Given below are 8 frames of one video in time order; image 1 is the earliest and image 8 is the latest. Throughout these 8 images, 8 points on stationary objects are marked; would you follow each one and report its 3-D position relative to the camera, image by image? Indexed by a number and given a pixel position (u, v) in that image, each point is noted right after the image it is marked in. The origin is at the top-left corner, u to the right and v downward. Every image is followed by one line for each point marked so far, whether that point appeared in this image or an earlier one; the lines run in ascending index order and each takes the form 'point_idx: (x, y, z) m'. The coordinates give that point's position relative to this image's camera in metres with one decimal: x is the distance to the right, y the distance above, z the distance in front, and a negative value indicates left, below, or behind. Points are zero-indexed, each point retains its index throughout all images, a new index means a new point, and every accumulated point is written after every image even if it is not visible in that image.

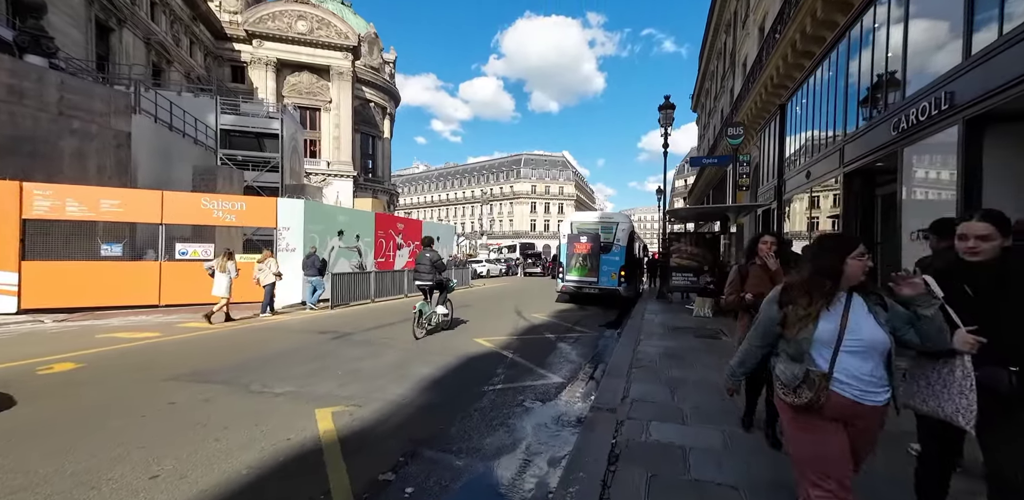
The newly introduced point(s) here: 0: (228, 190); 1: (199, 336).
0: (-11.6, +2.5, +17.9) m
1: (-5.9, -1.6, +8.2) m
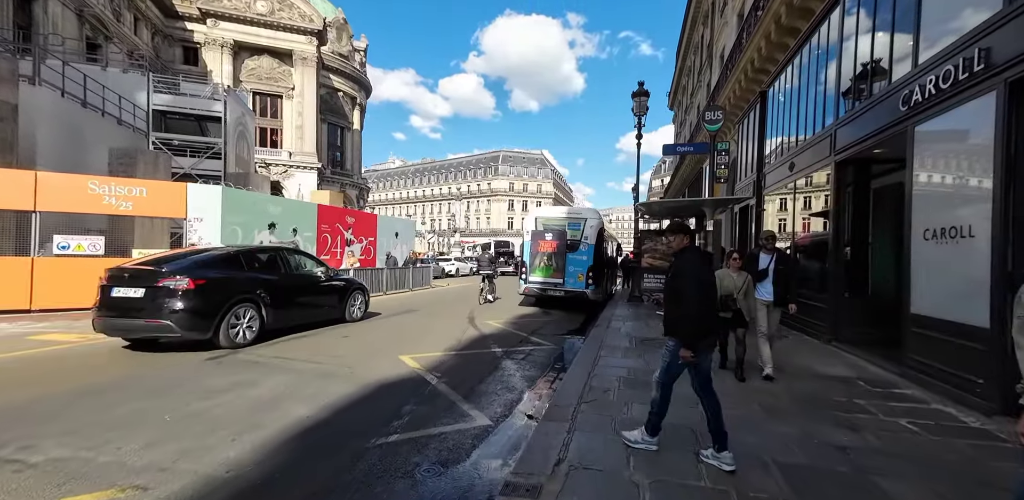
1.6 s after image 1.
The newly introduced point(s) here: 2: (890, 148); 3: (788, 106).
0: (-13.0, +2.7, +15.8) m
1: (-6.9, -1.5, +6.5) m
2: (+6.7, +1.6, +6.9) m
3: (+6.9, +3.6, +10.9) m
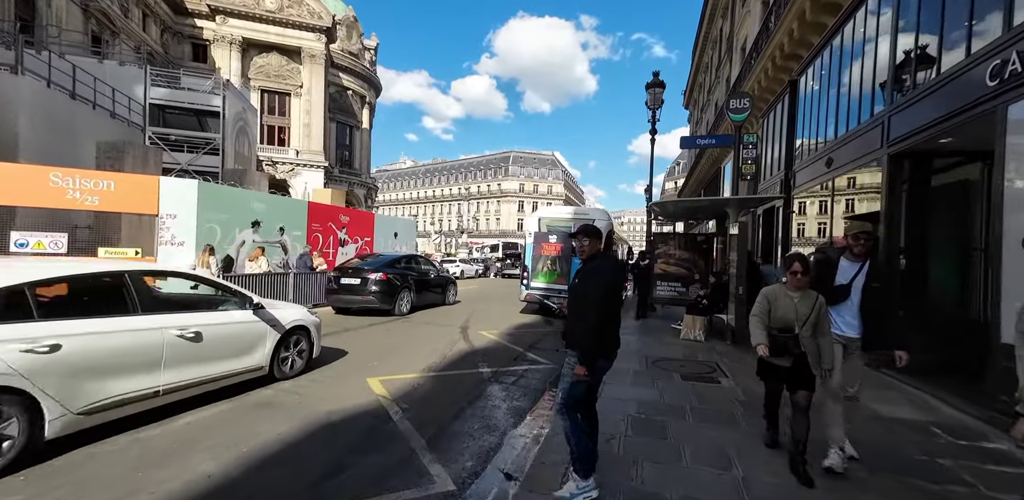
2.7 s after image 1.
0: (-12.9, +2.7, +15.2) m
1: (-7.0, -1.5, +5.6) m
2: (+6.6, +1.5, +5.7) m
3: (+6.9, +3.4, +9.8) m
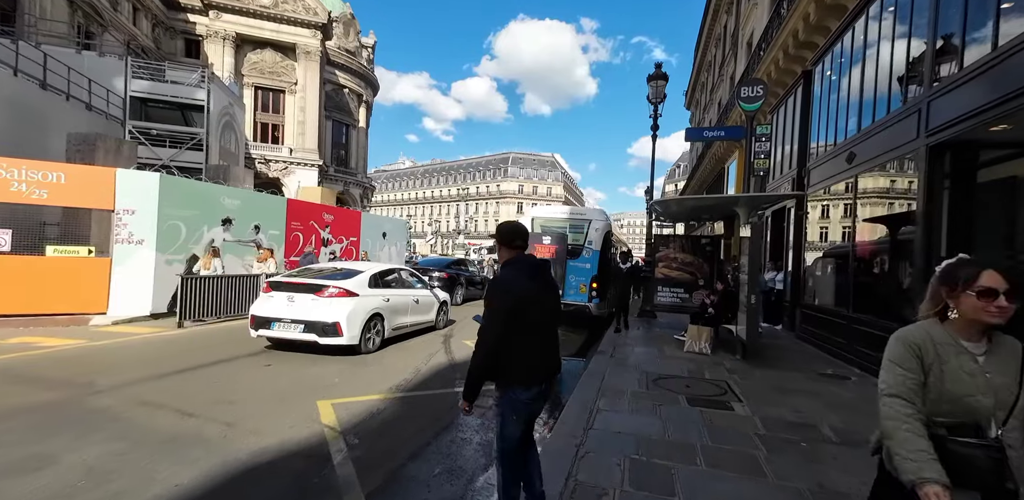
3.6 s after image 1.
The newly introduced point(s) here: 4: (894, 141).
0: (-13.1, +2.8, +14.3) m
1: (-7.3, -1.5, +4.8) m
2: (+6.4, +1.4, +4.9) m
3: (+6.7, +3.3, +9.0) m
4: (+5.9, +1.7, +6.8) m
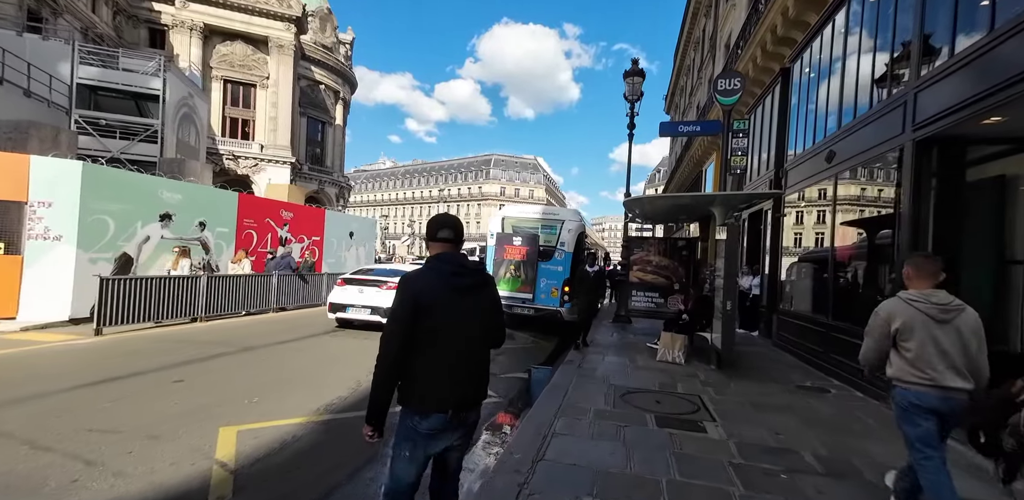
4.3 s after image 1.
0: (-14.0, +2.9, +13.2) m
1: (-7.8, -1.4, +3.9) m
2: (+5.9, +1.4, +4.6) m
3: (+6.1, +3.3, +8.6) m
4: (+5.3, +1.6, +6.4) m
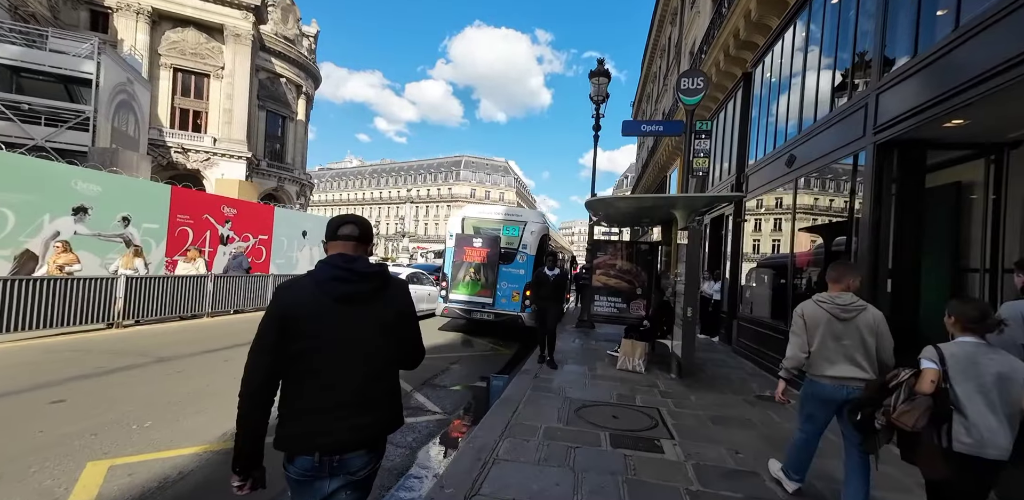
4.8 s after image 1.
0: (-15.1, +3.0, +11.7) m
1: (-8.3, -1.3, +2.8) m
2: (+5.3, +1.3, +4.5) m
3: (+5.2, +3.1, +8.6) m
4: (+4.6, +1.6, +6.3) m
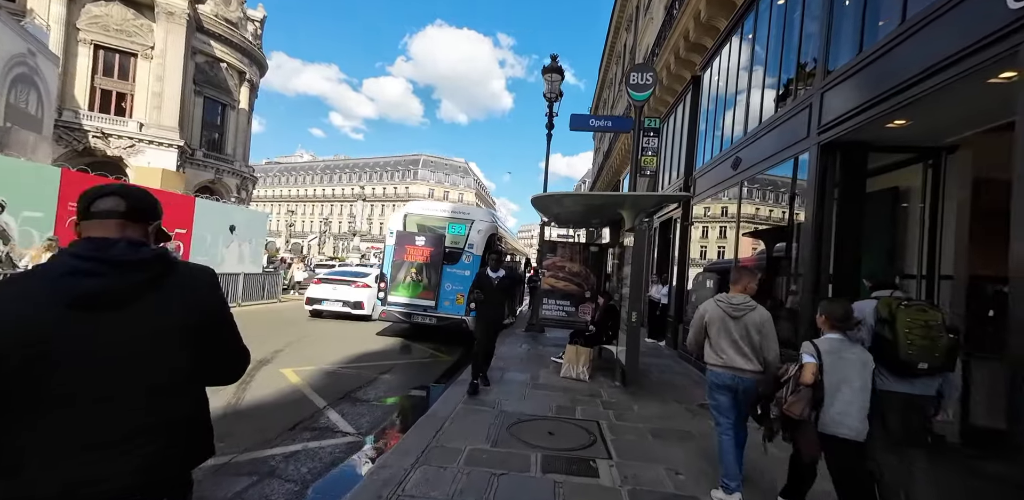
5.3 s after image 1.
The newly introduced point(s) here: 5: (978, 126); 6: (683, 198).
0: (-16.3, +3.2, +9.7) m
1: (-8.8, -1.2, +1.5) m
2: (+4.6, +1.2, +4.5) m
3: (+4.2, +3.1, +8.5) m
4: (+3.8, +1.5, +6.2) m
5: (+4.6, +1.2, +4.3) m
6: (+2.5, +0.8, +6.5) m
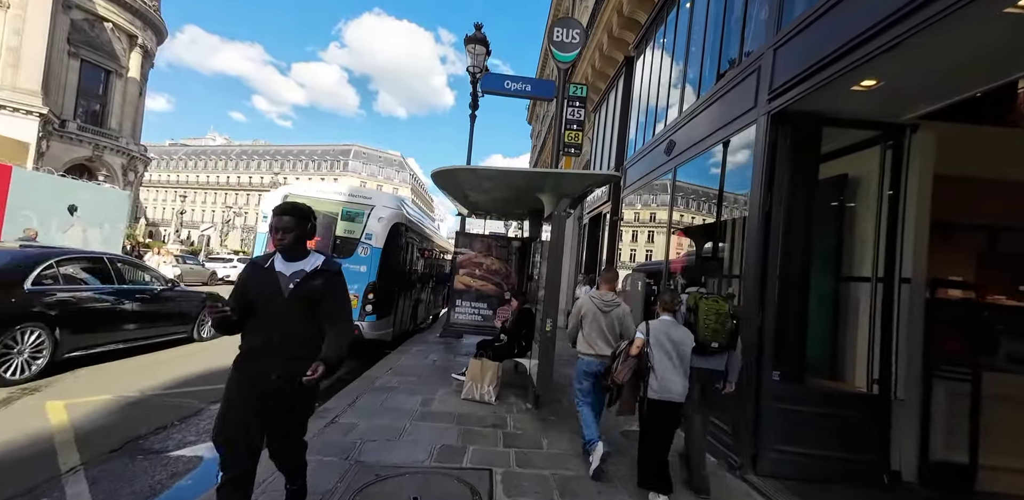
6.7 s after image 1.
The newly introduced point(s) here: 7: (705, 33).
0: (-17.9, +3.7, +5.8) m
1: (-9.3, -0.8, -1.2) m
2: (+3.6, +1.2, +3.7) m
3: (+2.6, +3.1, +7.7) m
4: (+2.5, +1.5, +5.3) m
5: (+3.6, +1.3, +3.6) m
6: (+1.2, +0.8, +5.4) m
7: (+2.7, +3.3, +6.2) m
